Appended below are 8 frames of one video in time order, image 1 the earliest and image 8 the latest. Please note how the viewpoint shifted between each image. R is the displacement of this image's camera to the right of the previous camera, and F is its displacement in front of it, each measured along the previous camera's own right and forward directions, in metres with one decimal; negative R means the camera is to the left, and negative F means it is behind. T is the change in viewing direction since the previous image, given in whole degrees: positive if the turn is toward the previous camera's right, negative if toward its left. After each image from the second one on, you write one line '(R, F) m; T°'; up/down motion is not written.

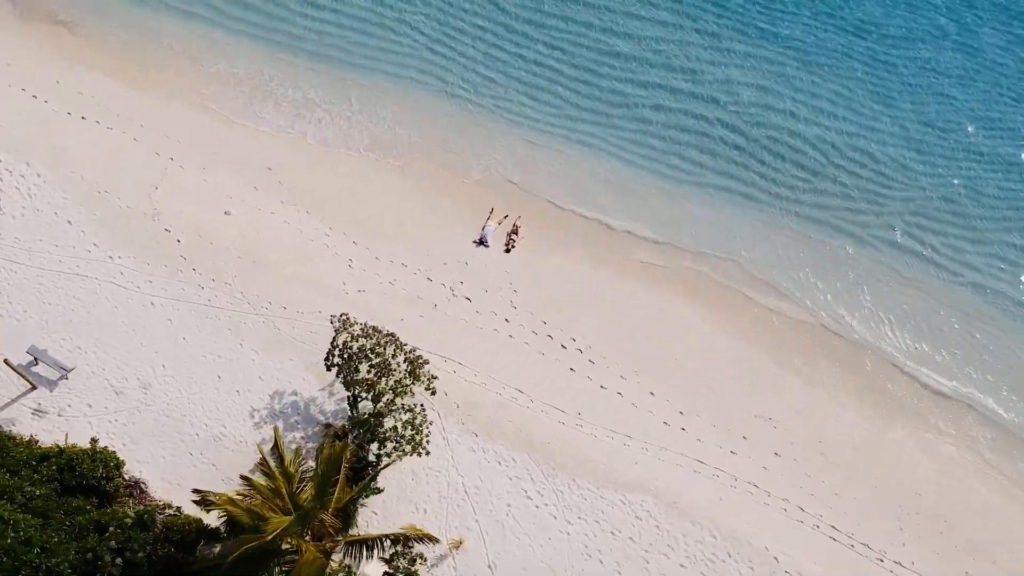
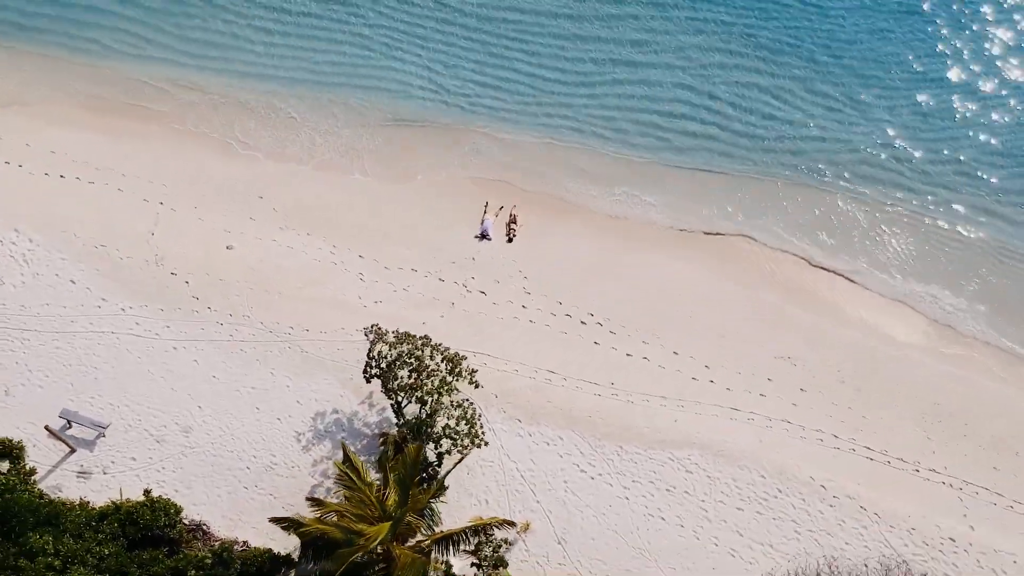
(-1.7, -0.4) m; +4°
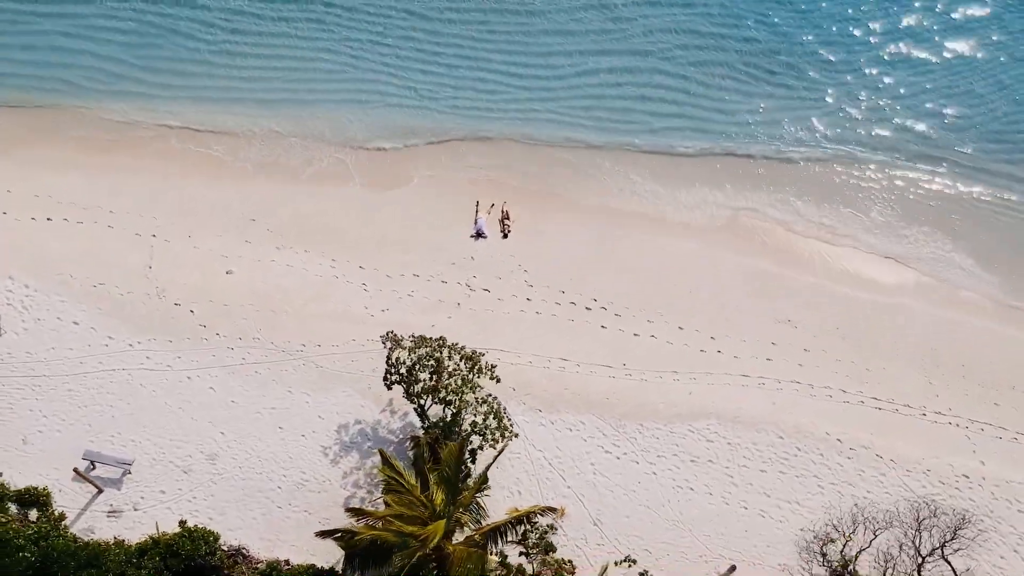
(-1.0, -0.3) m; +3°
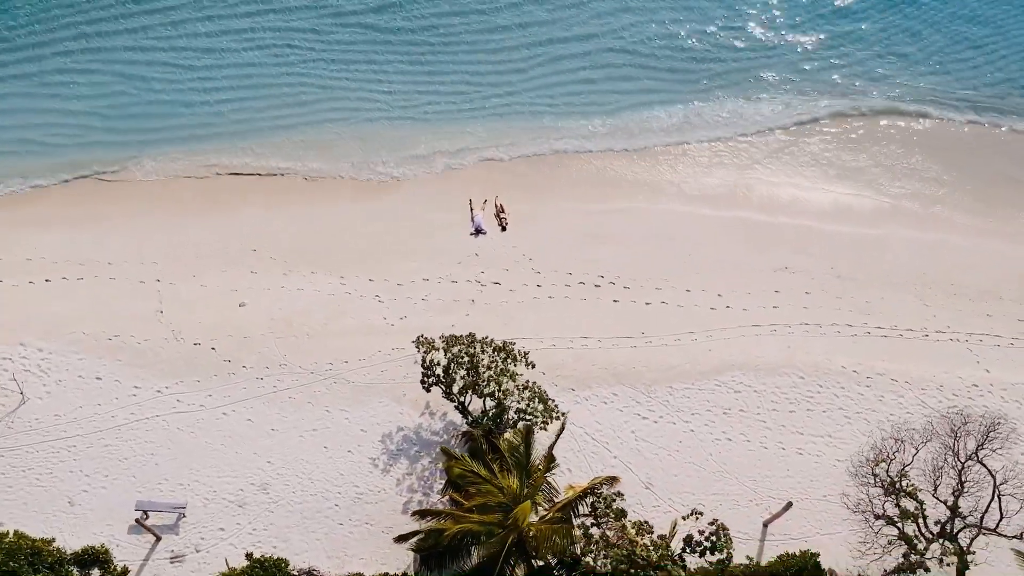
(-1.7, -0.4) m; +5°
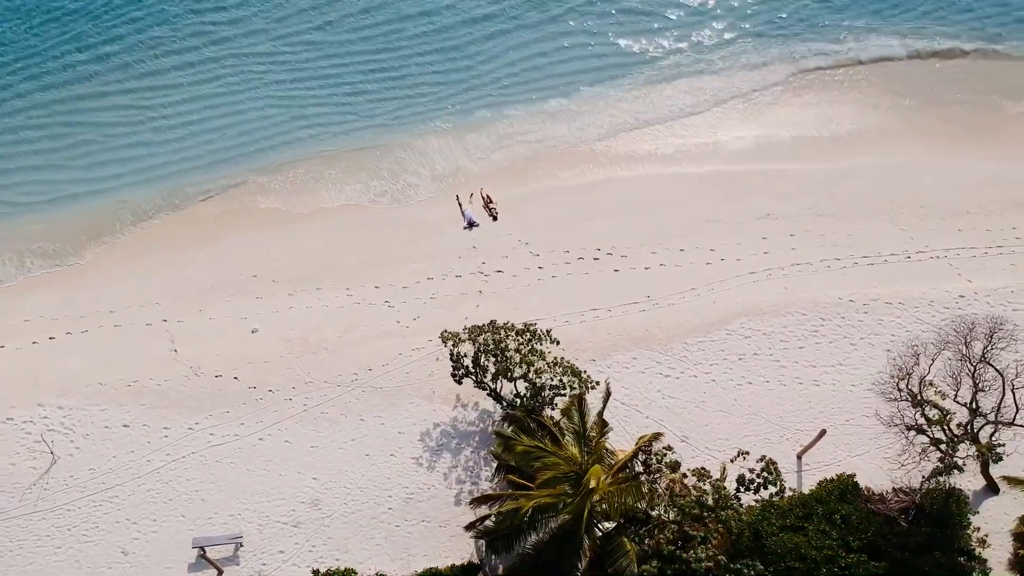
(-1.7, -0.4) m; +5°
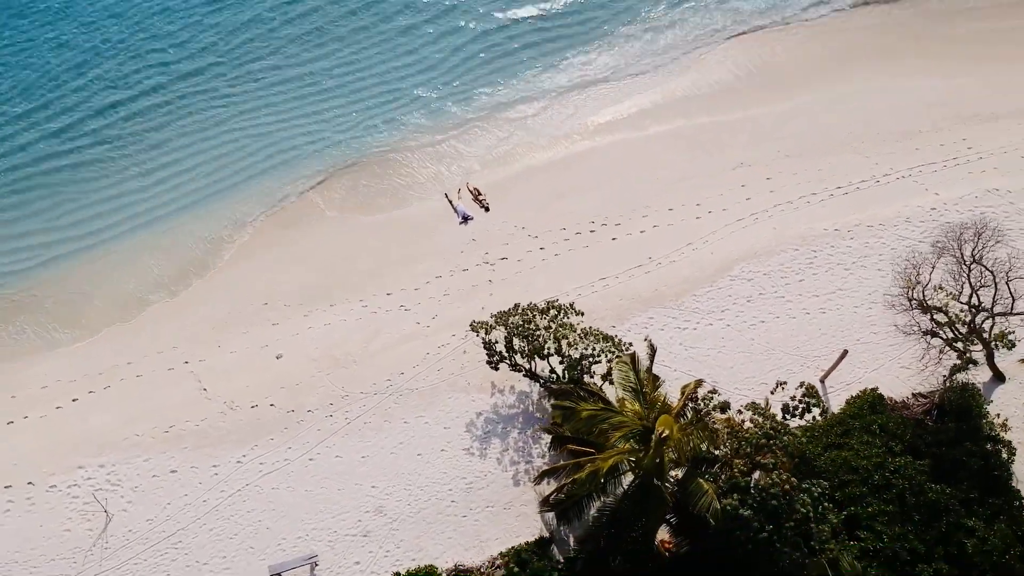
(-2.0, -0.4) m; +5°
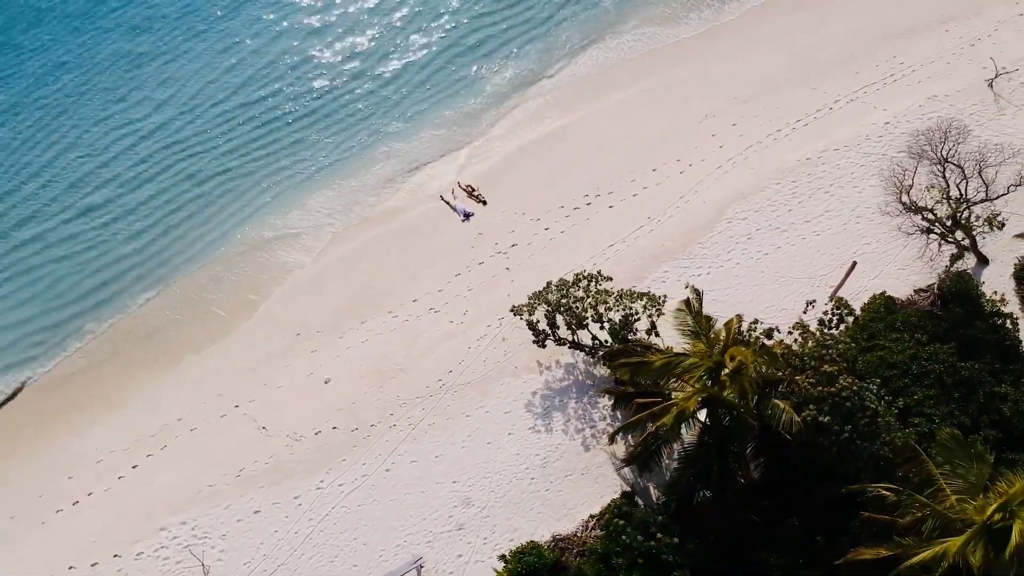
(-2.7, -0.6) m; +6°
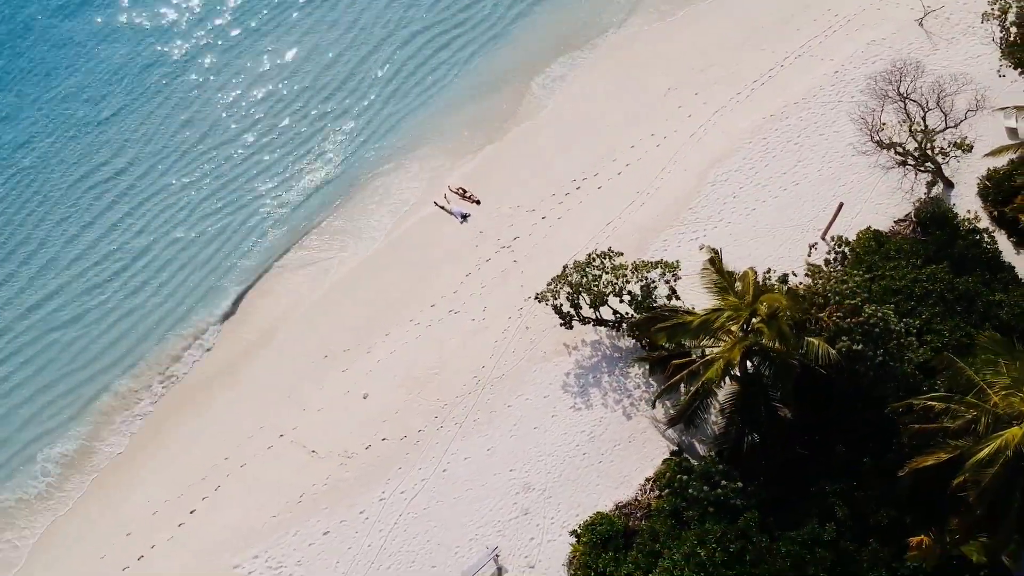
(-2.2, -0.5) m; +5°
